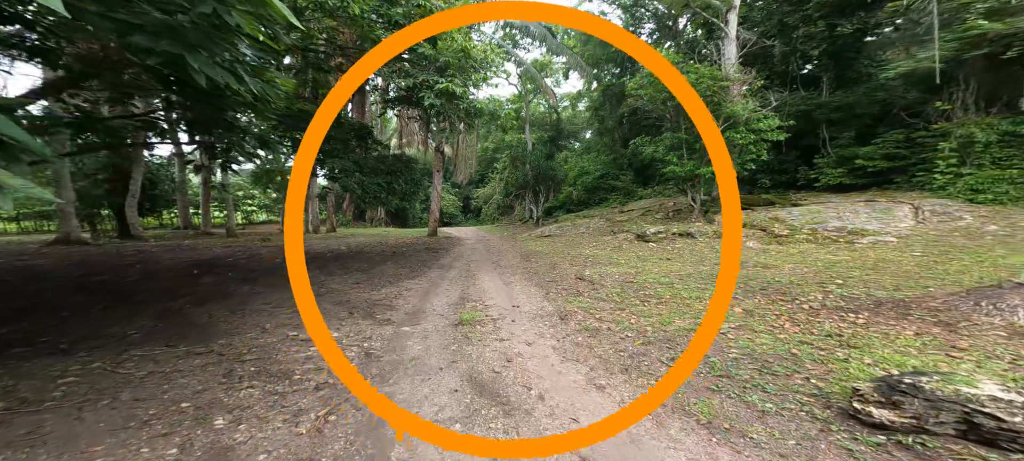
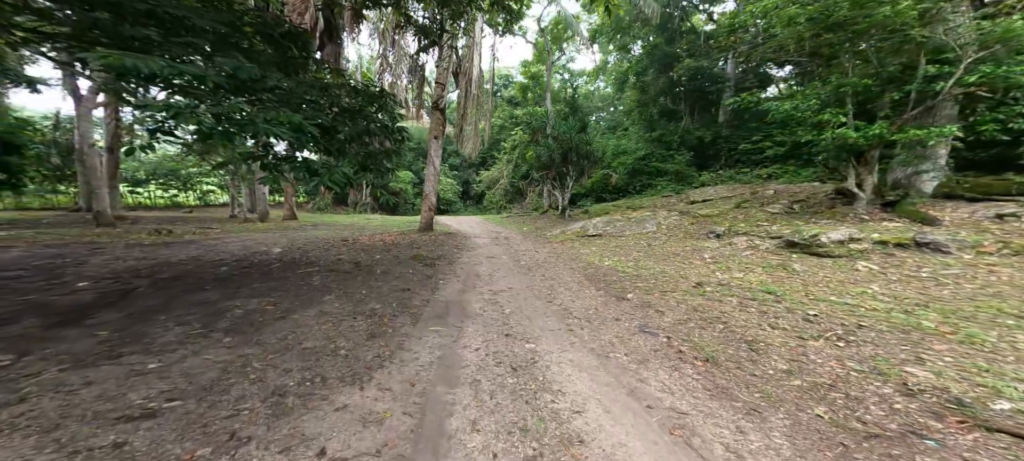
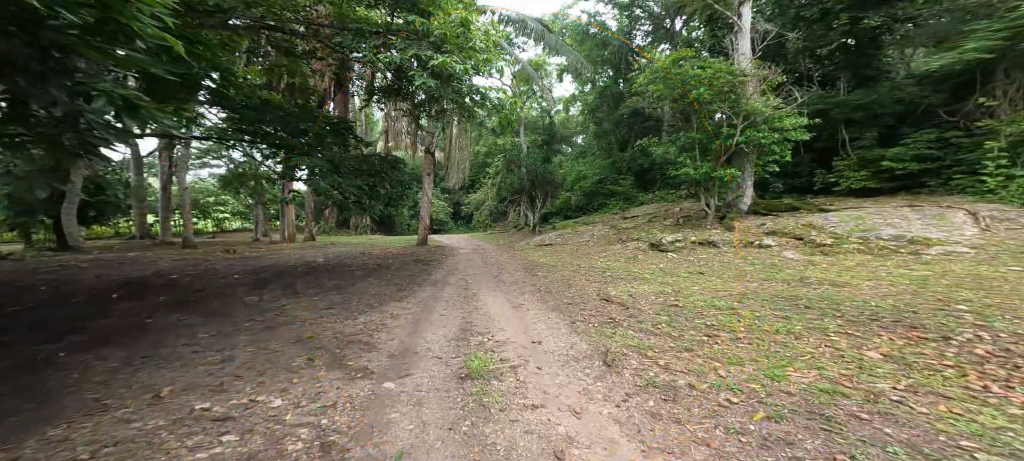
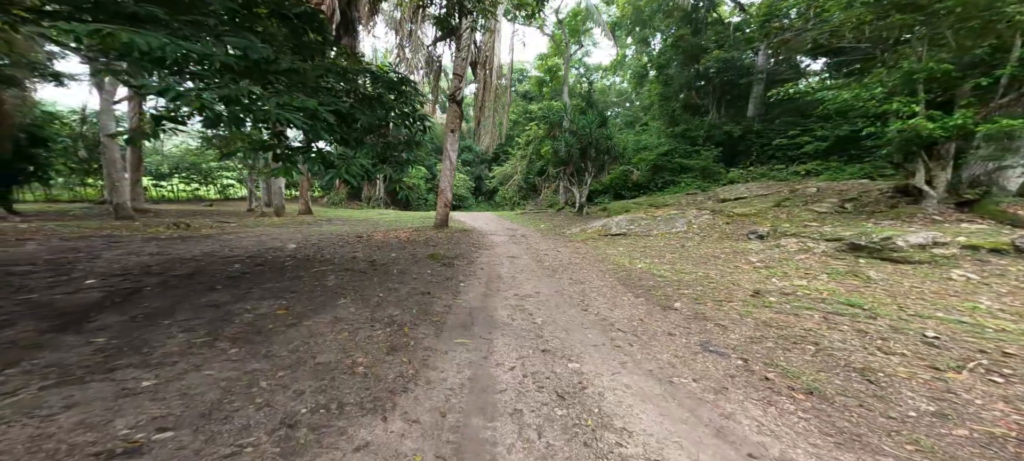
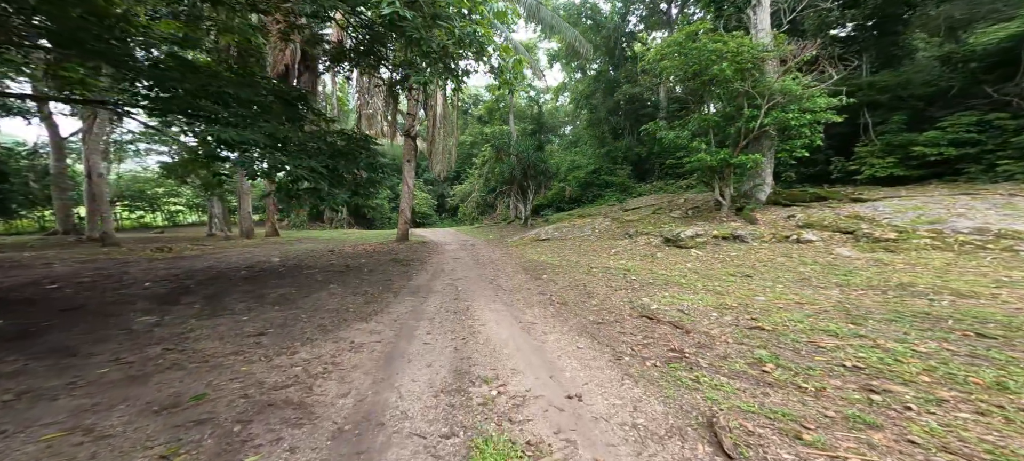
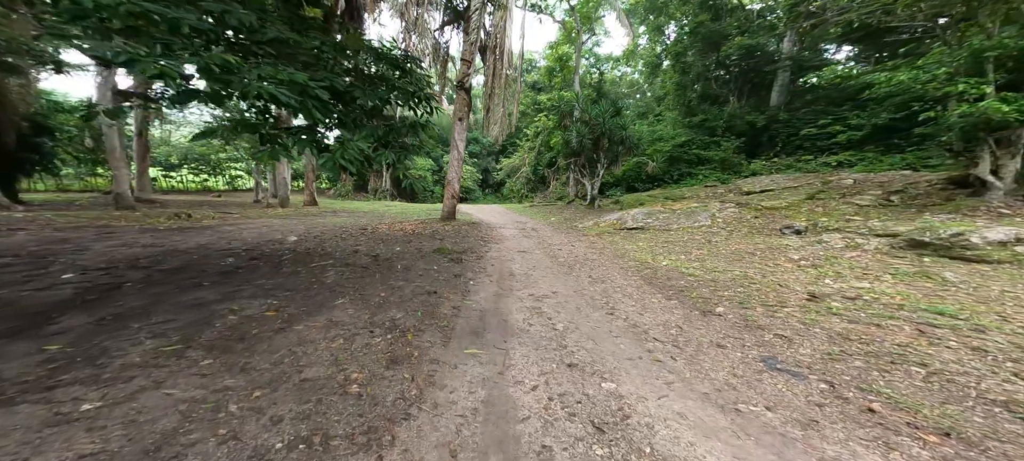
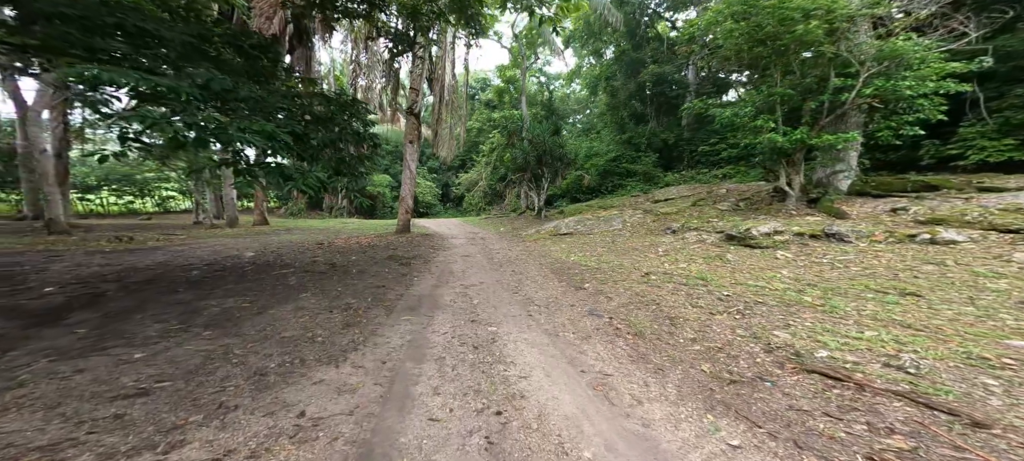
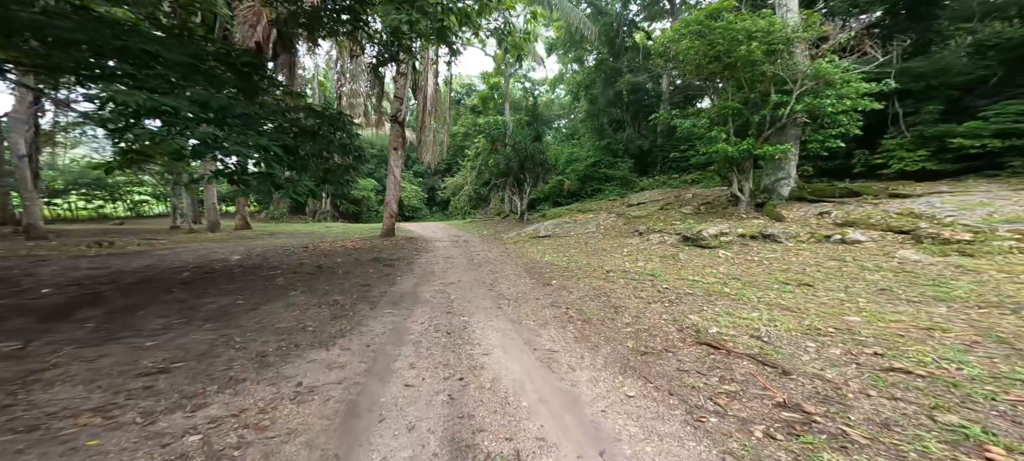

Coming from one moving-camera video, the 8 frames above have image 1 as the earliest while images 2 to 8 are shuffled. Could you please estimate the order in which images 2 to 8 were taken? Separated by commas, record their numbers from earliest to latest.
3, 5, 8, 7, 2, 4, 6
